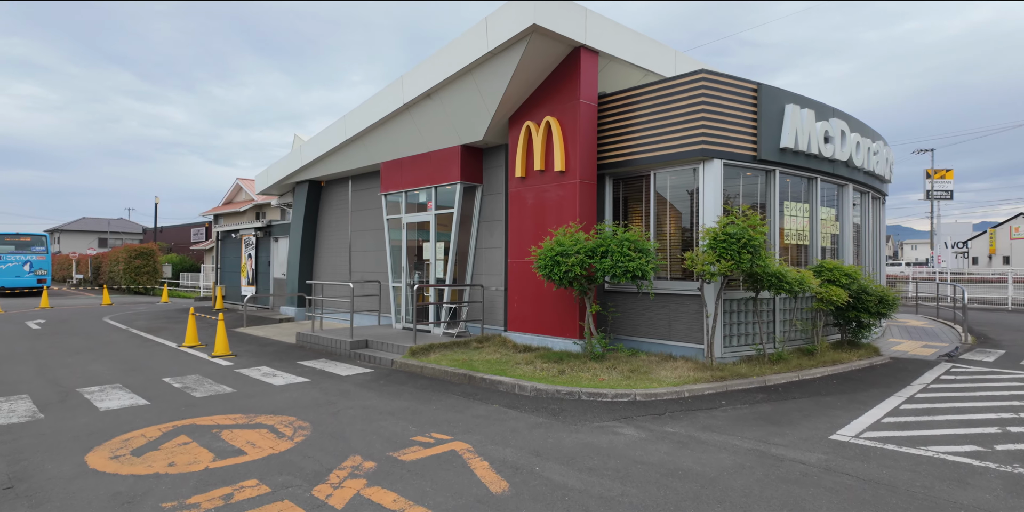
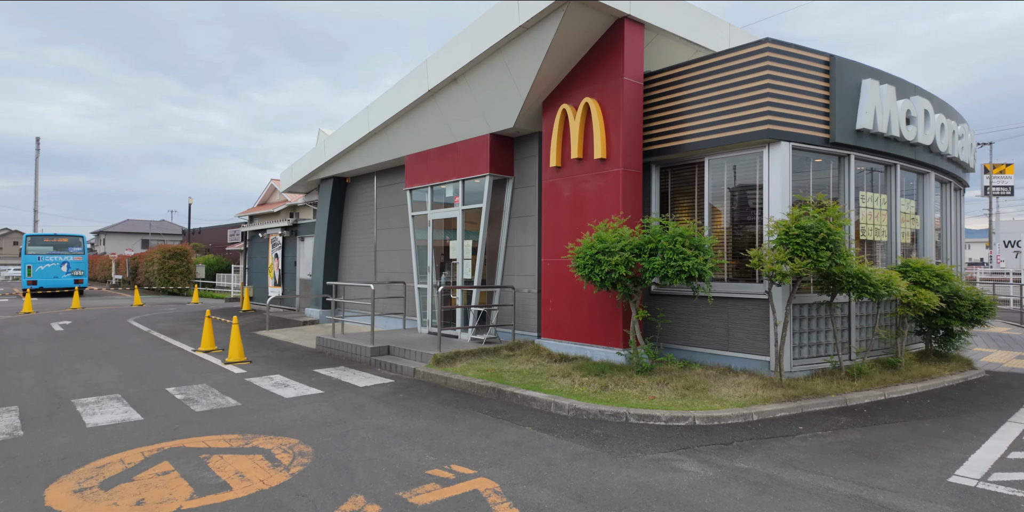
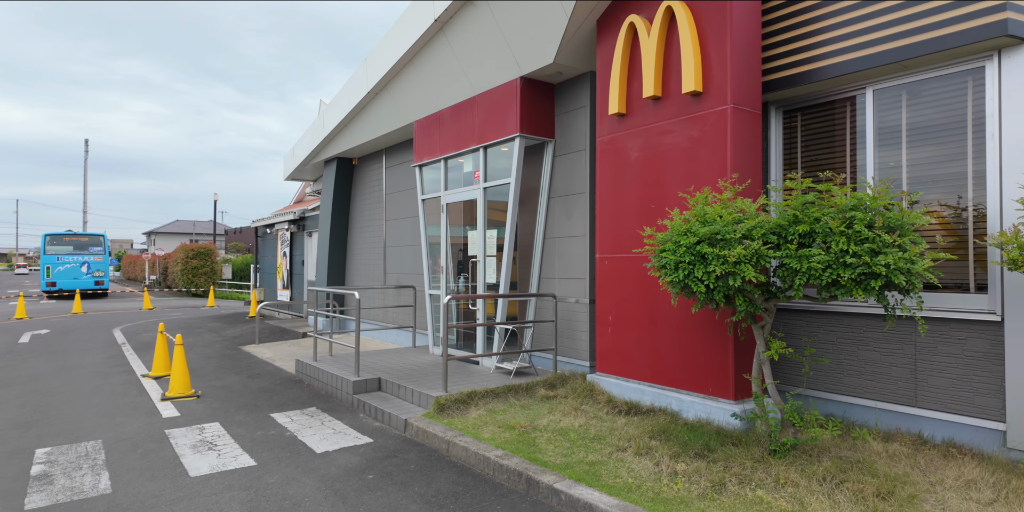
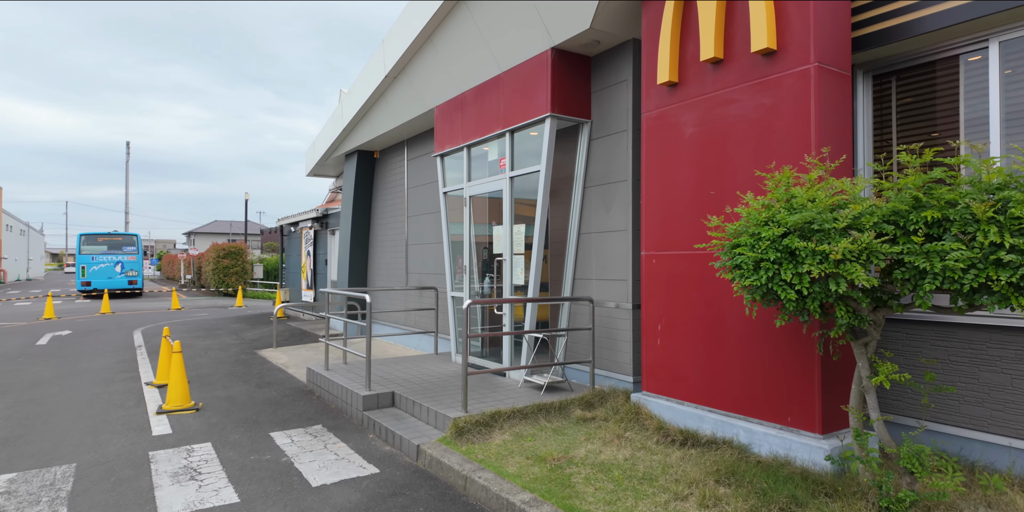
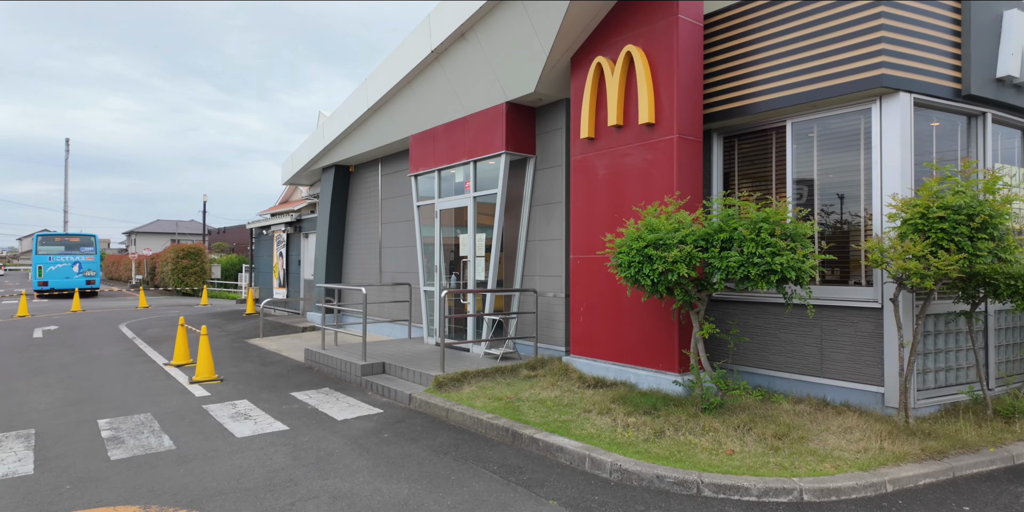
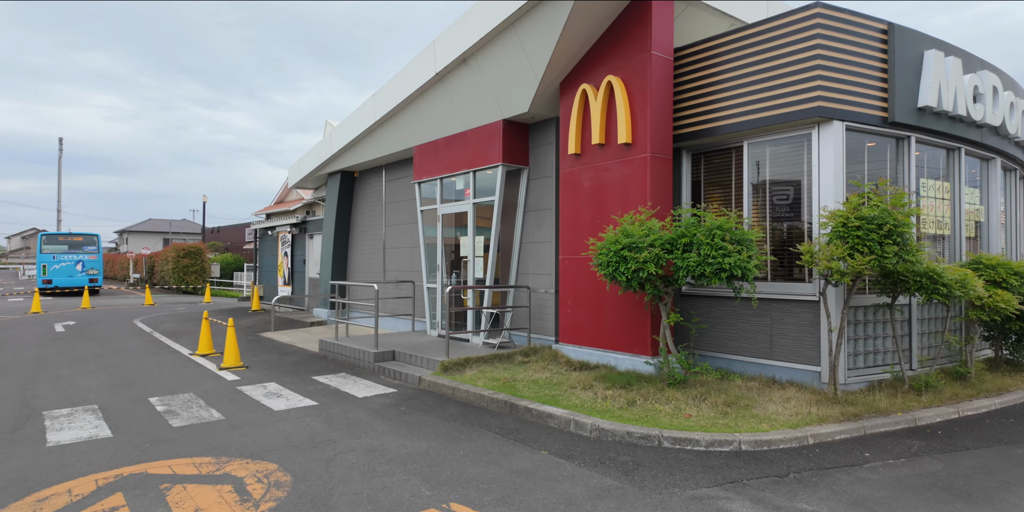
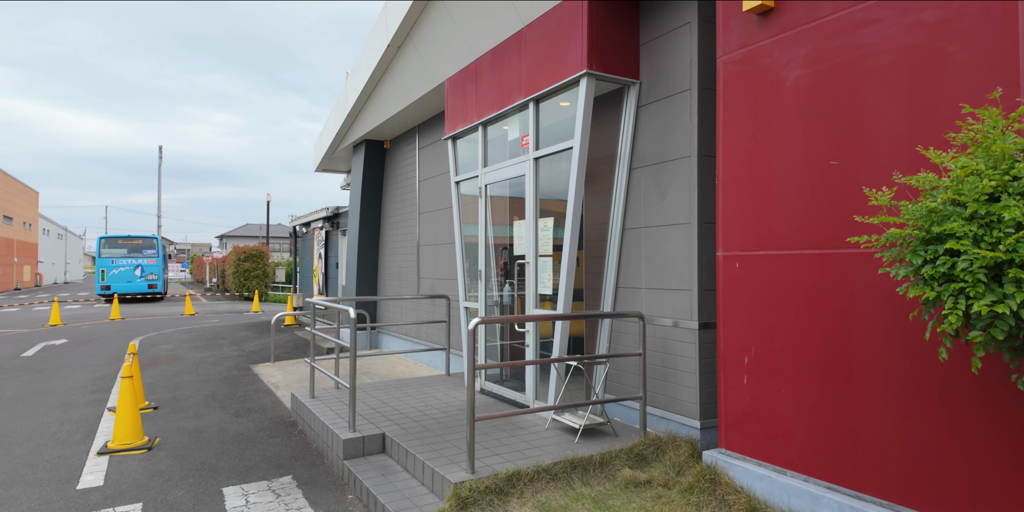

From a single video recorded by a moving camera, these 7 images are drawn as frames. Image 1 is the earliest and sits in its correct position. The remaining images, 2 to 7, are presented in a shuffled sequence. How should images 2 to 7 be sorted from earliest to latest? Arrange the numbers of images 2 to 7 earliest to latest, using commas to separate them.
2, 6, 5, 3, 4, 7
